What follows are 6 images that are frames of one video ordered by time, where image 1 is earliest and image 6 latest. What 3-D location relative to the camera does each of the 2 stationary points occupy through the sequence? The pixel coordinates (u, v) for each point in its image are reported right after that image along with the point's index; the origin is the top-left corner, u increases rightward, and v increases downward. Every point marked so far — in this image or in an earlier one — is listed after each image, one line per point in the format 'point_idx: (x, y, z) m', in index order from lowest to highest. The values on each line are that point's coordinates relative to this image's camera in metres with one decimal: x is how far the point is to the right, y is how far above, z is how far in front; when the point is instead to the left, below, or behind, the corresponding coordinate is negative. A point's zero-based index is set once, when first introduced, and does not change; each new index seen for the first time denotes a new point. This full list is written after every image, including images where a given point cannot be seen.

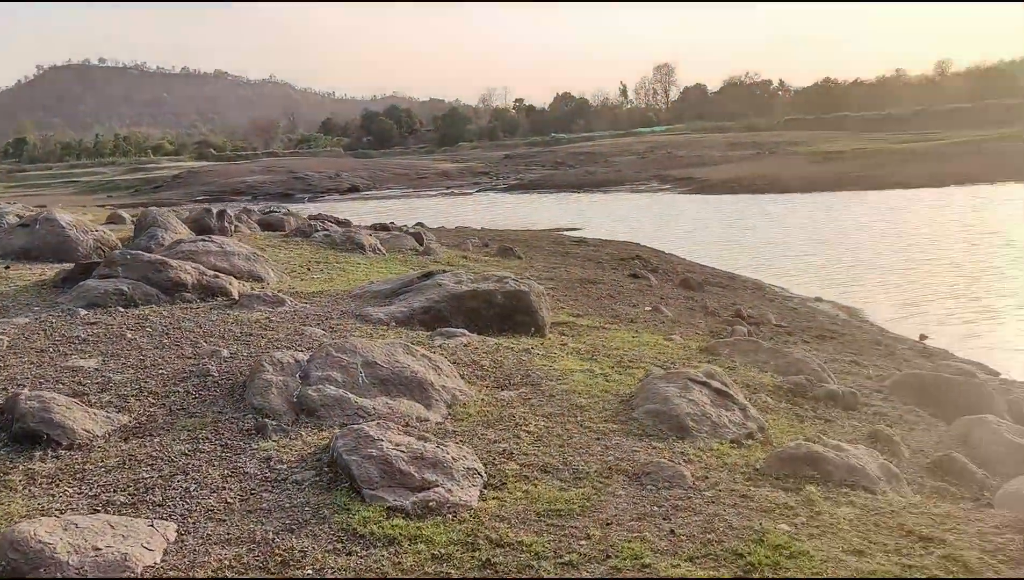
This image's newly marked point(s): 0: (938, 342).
0: (+5.1, -0.6, +9.3) m
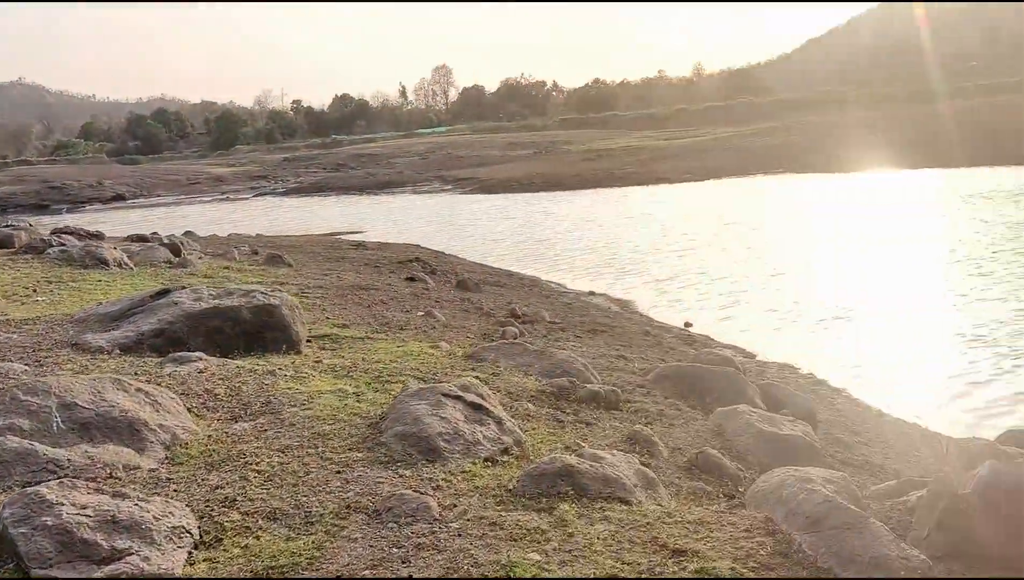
0: (+2.3, -0.4, +9.6) m
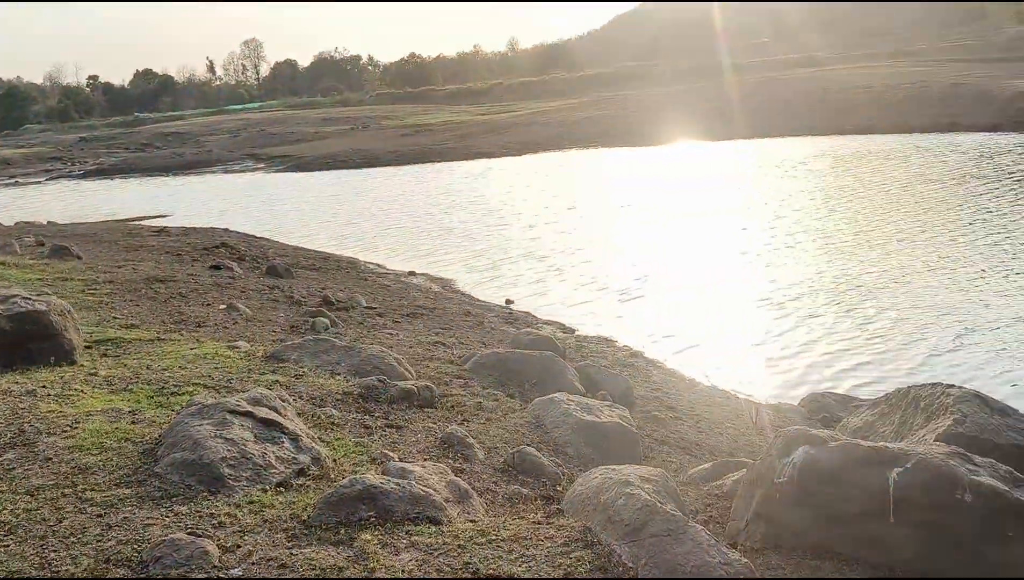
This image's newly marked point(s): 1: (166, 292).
0: (+0.1, -0.2, +9.4) m
1: (-3.4, 0.0, +7.4) m
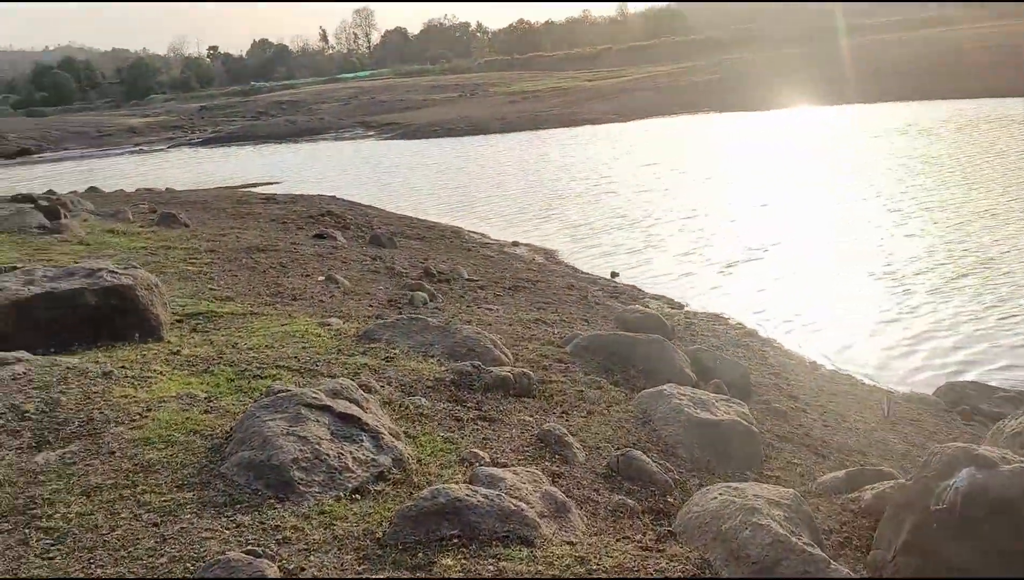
0: (+1.3, +0.1, +8.9) m
1: (-2.4, +0.3, +7.3) m
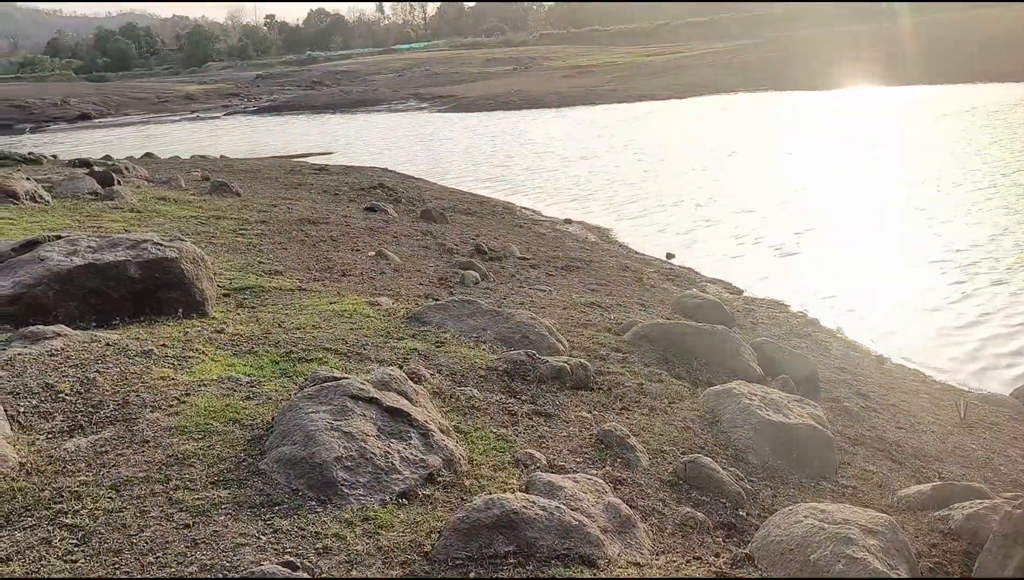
0: (+2.0, +0.3, +8.5) m
1: (-1.8, +0.5, +7.2) m
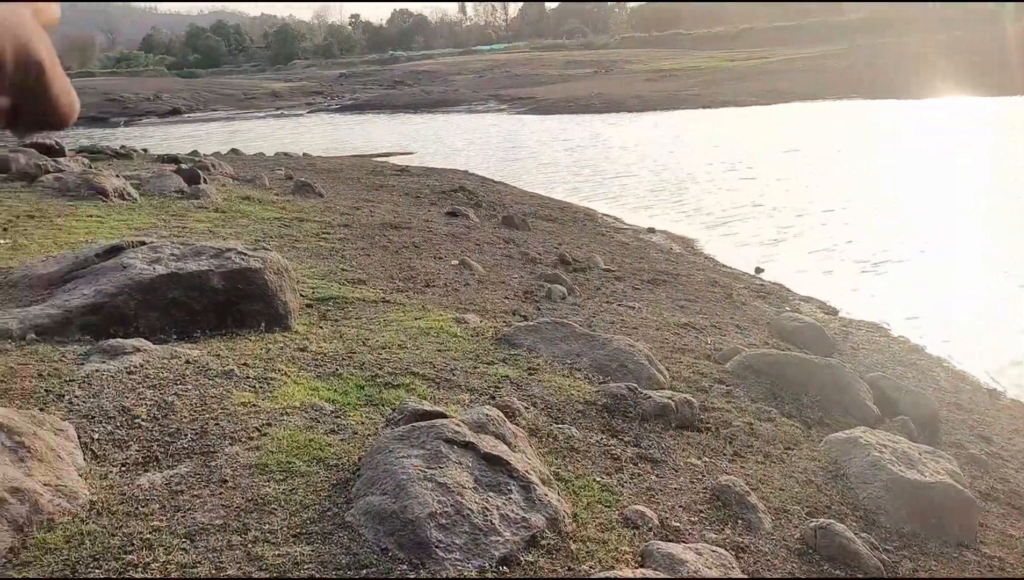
0: (+2.8, +0.1, +7.9) m
1: (-1.0, +0.4, +6.9) m
